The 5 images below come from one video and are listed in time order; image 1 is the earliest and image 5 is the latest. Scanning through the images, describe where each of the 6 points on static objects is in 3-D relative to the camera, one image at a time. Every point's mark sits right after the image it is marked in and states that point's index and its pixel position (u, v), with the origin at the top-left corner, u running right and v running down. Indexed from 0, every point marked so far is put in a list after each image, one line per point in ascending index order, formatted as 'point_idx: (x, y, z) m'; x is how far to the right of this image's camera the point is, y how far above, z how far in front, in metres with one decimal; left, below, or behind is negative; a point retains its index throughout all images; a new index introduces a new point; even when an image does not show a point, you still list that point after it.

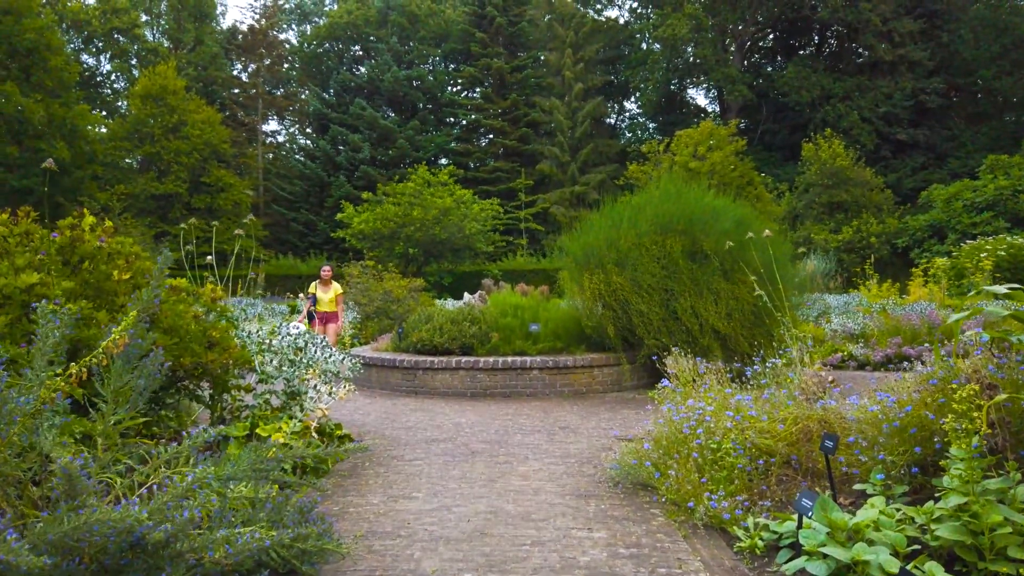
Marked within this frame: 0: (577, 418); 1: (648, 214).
0: (+0.6, -1.2, +7.0) m
1: (+1.6, +0.9, +8.9) m
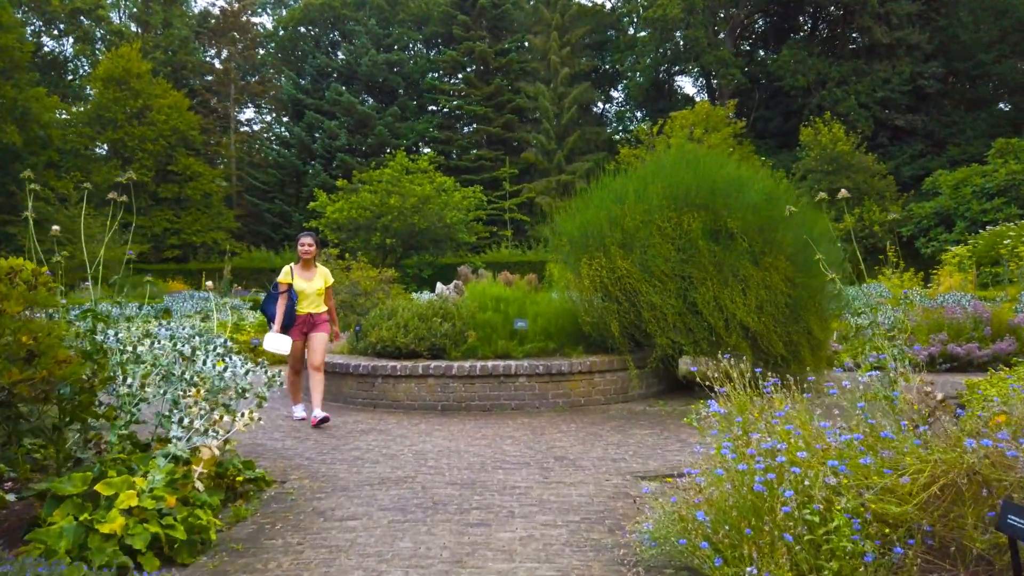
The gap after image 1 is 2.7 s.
0: (+0.5, -1.1, +5.4) m
1: (+1.4, +1.0, +7.3) m
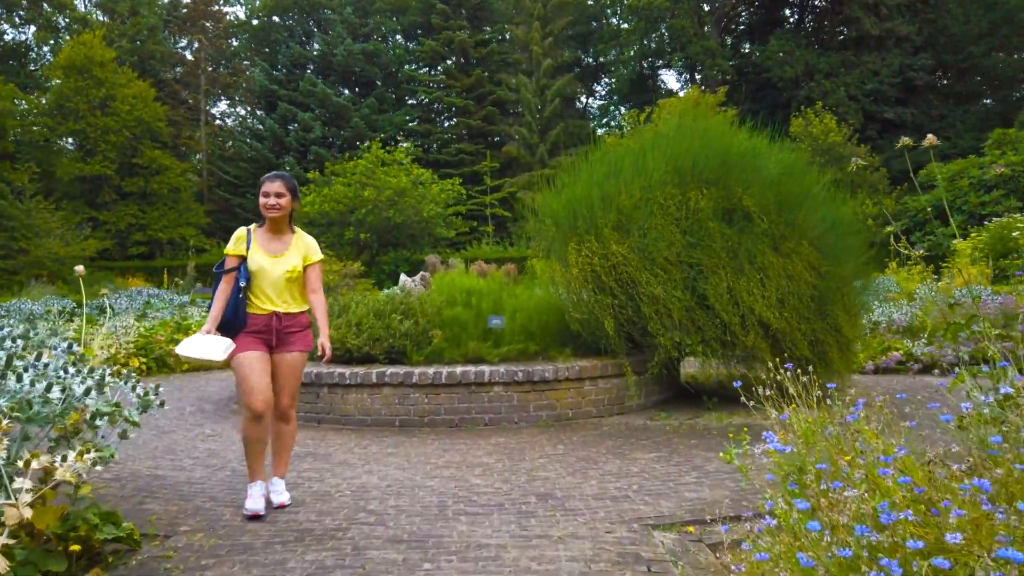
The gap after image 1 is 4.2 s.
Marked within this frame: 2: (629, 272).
0: (+0.3, -1.0, +4.2) m
1: (+1.2, +1.1, +6.1) m
2: (+0.9, +0.1, +5.9) m
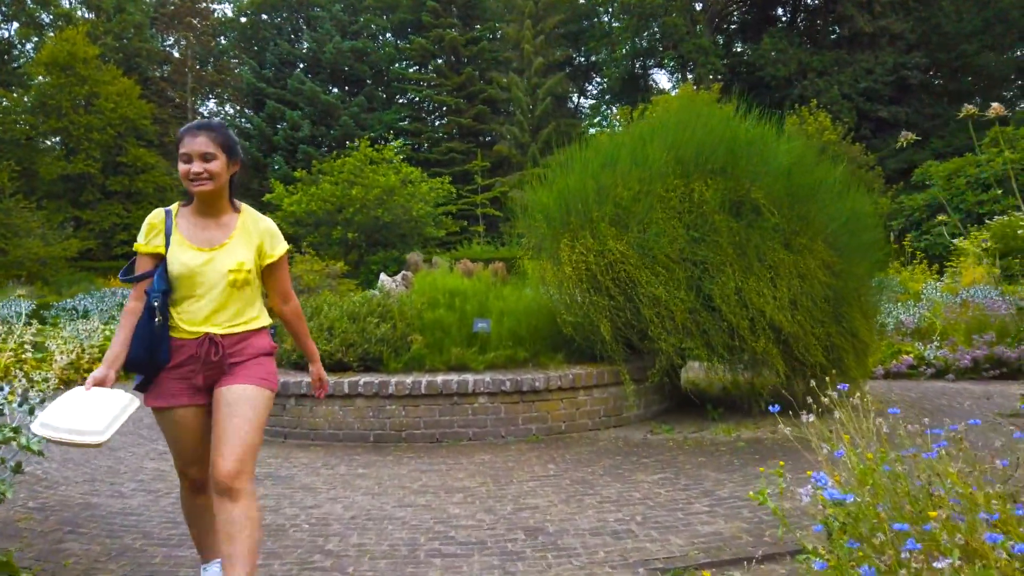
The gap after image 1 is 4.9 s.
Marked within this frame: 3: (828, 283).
0: (+0.2, -1.0, +3.7) m
1: (+1.1, +1.1, +5.6) m
2: (+0.8, +0.1, +5.4) m
3: (+2.3, 0.0, +5.4) m
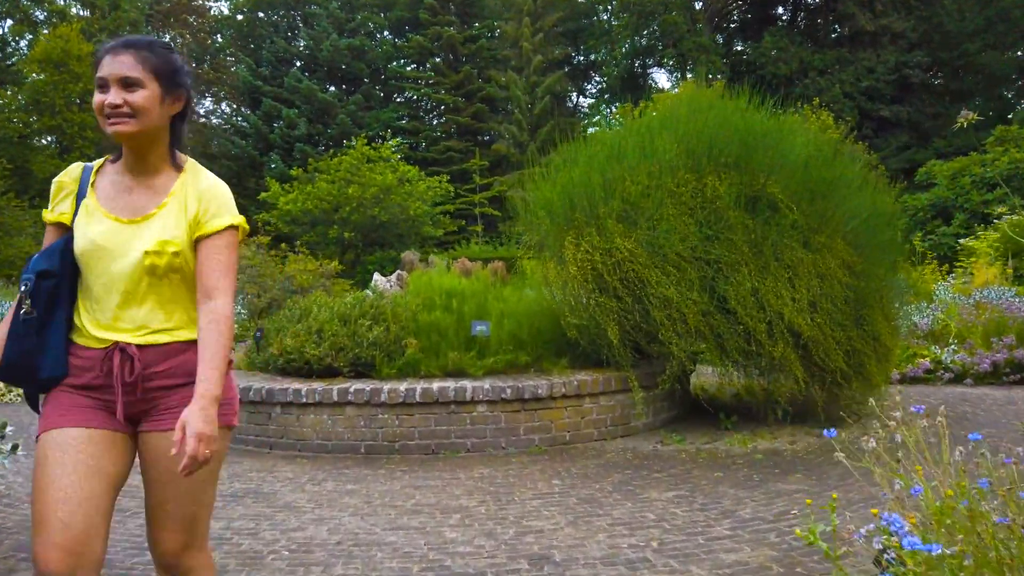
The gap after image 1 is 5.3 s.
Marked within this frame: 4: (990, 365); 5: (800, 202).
0: (+0.2, -1.0, +3.3) m
1: (+1.1, +1.1, +5.3) m
2: (+0.8, +0.1, +5.0) m
3: (+2.3, 0.0, +5.1) m
4: (+4.8, -0.8, +7.6) m
5: (+1.9, +0.6, +5.1) m
